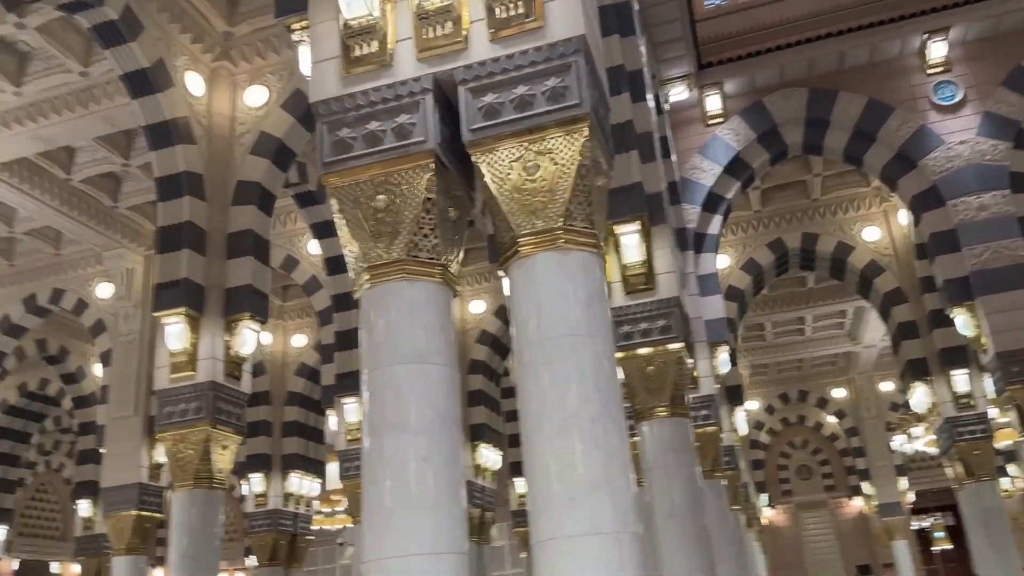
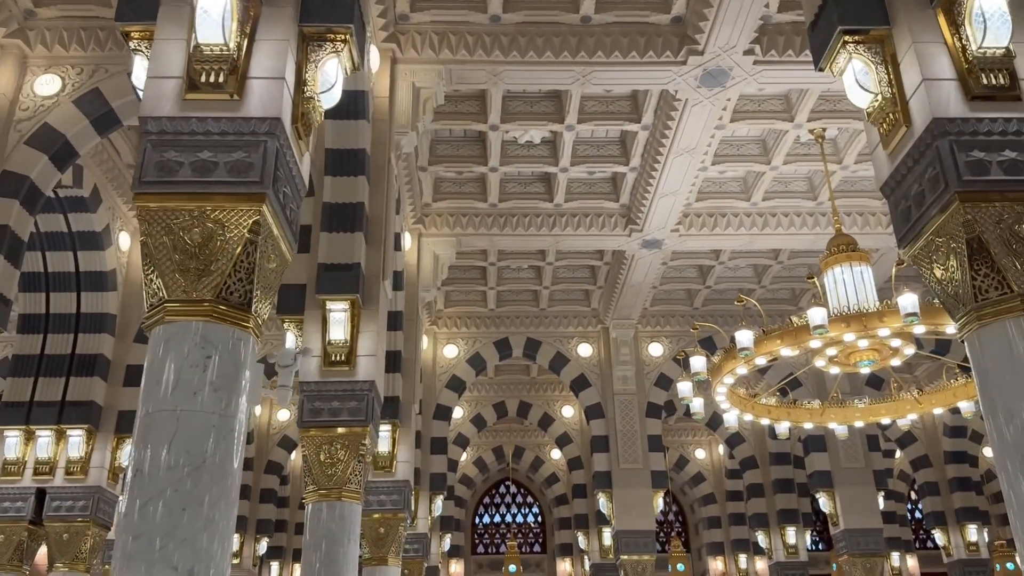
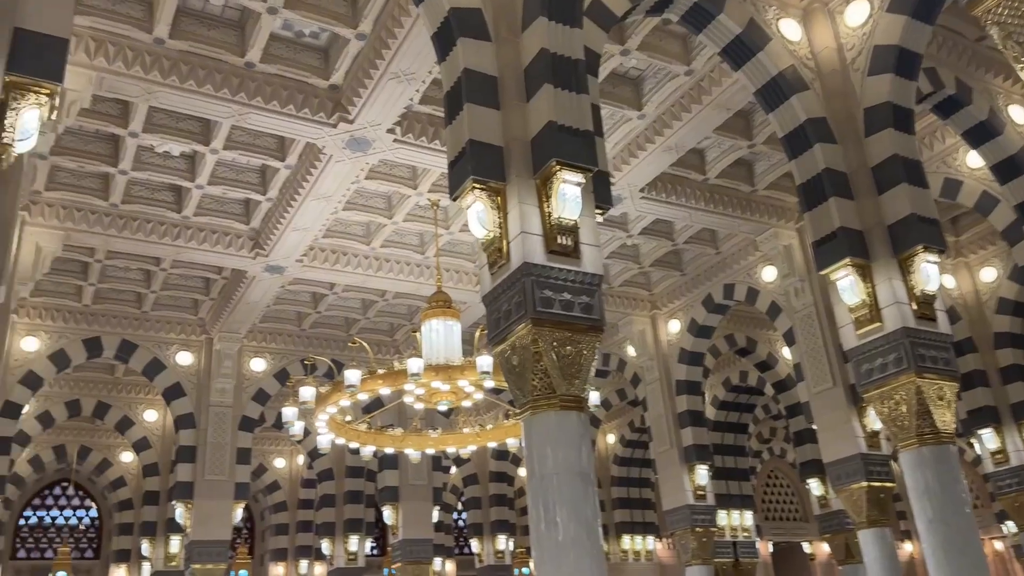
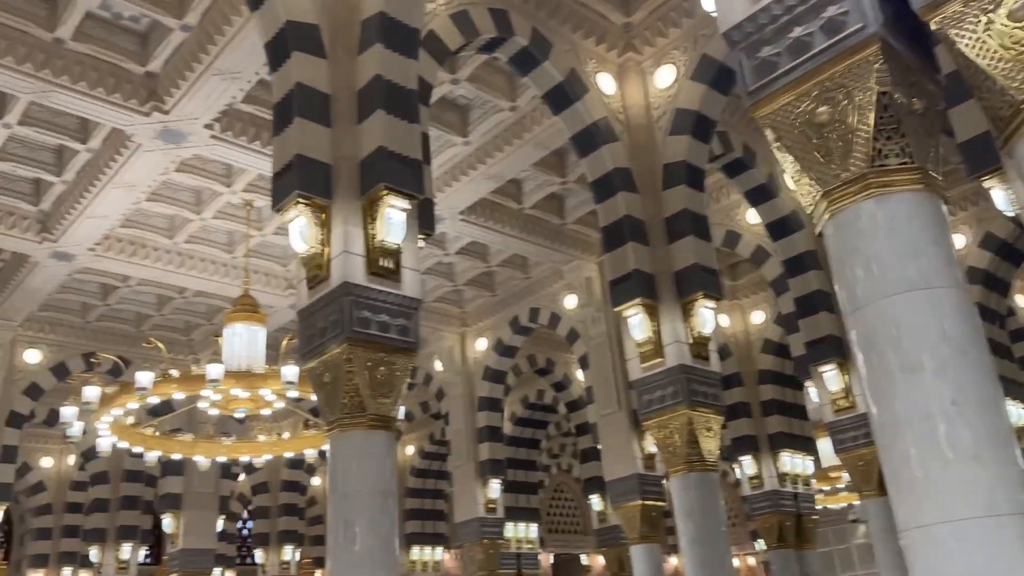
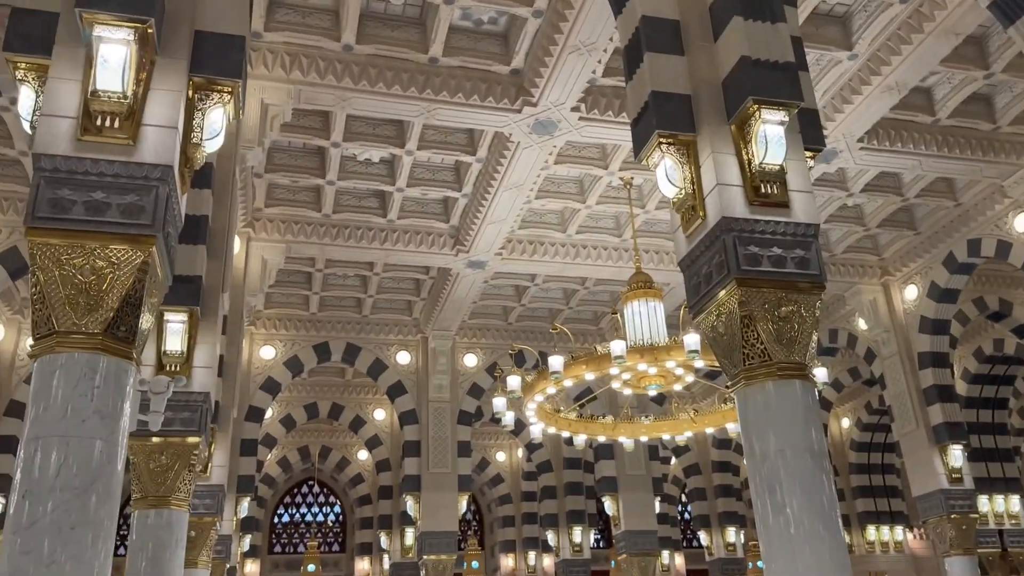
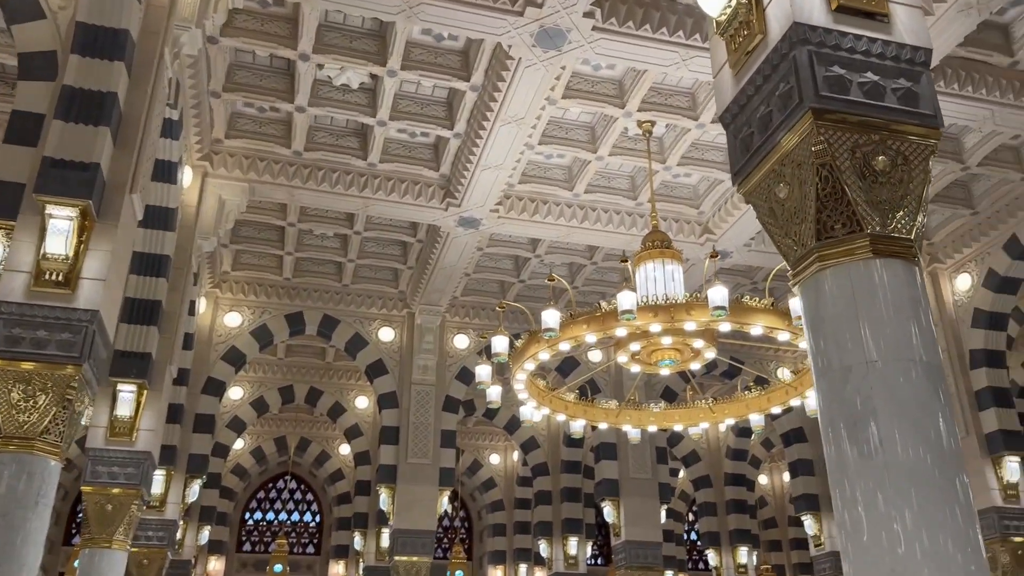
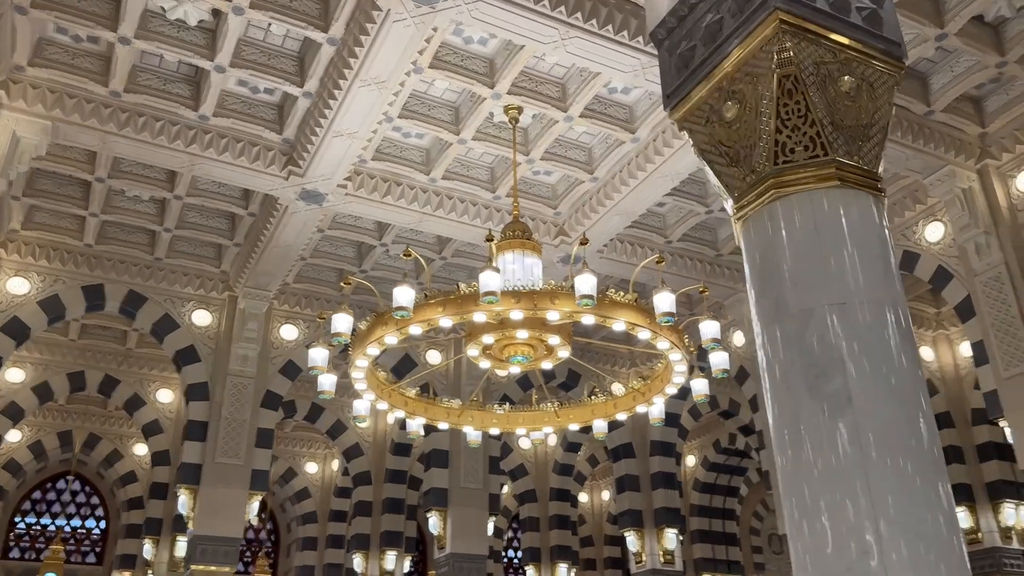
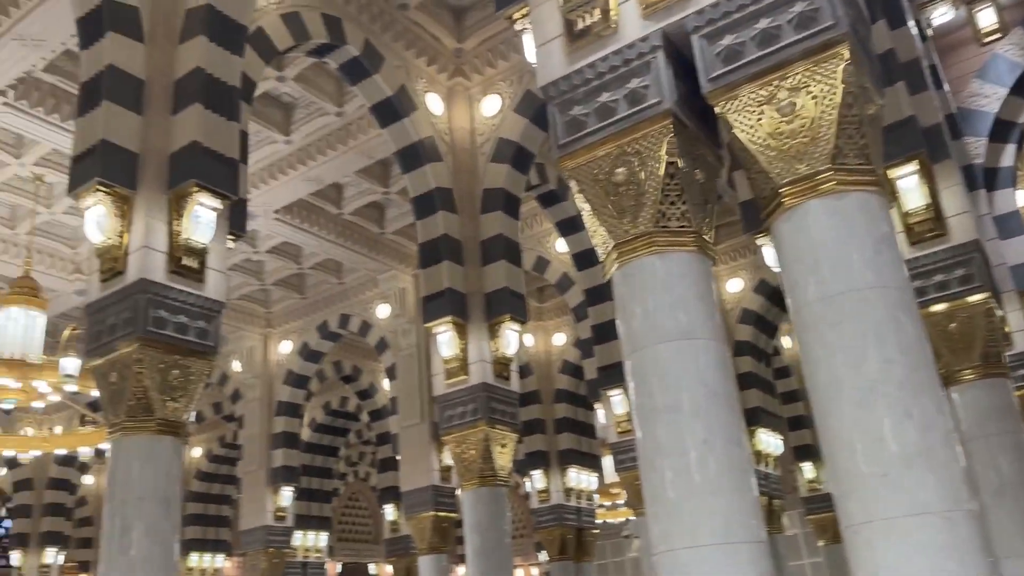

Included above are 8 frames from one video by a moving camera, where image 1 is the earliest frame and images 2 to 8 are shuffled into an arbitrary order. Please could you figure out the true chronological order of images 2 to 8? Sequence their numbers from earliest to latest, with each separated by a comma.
8, 4, 3, 5, 2, 6, 7
